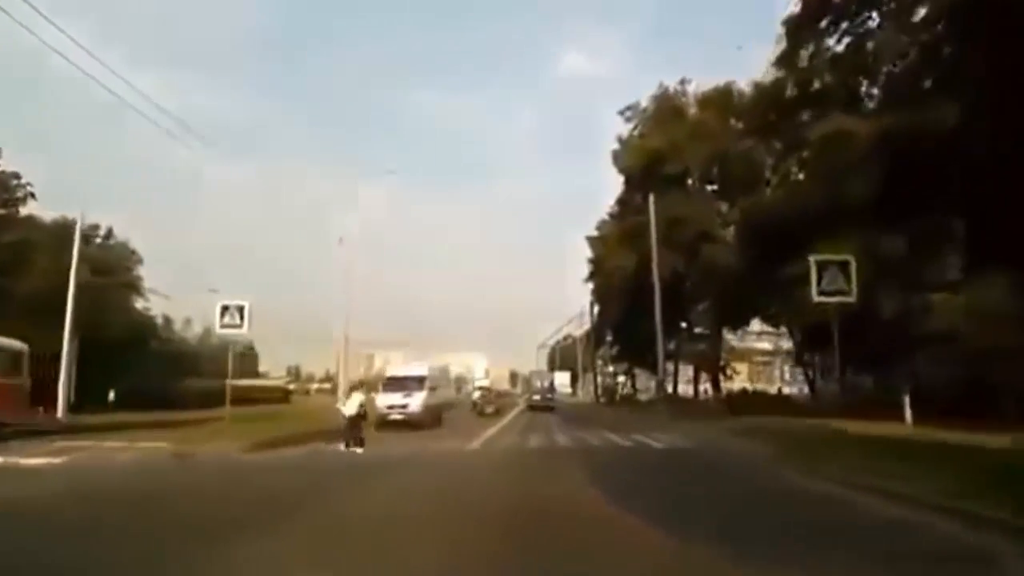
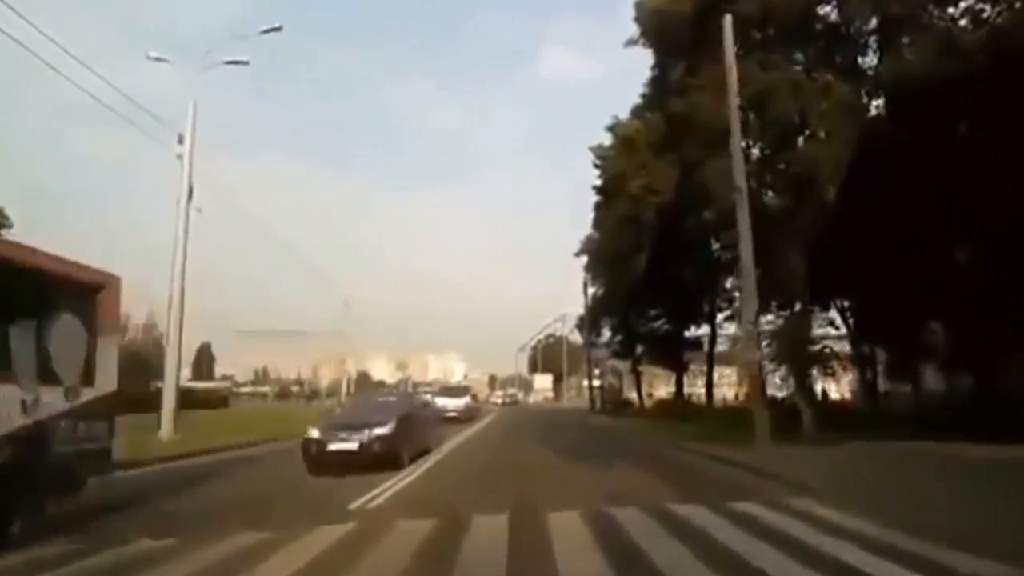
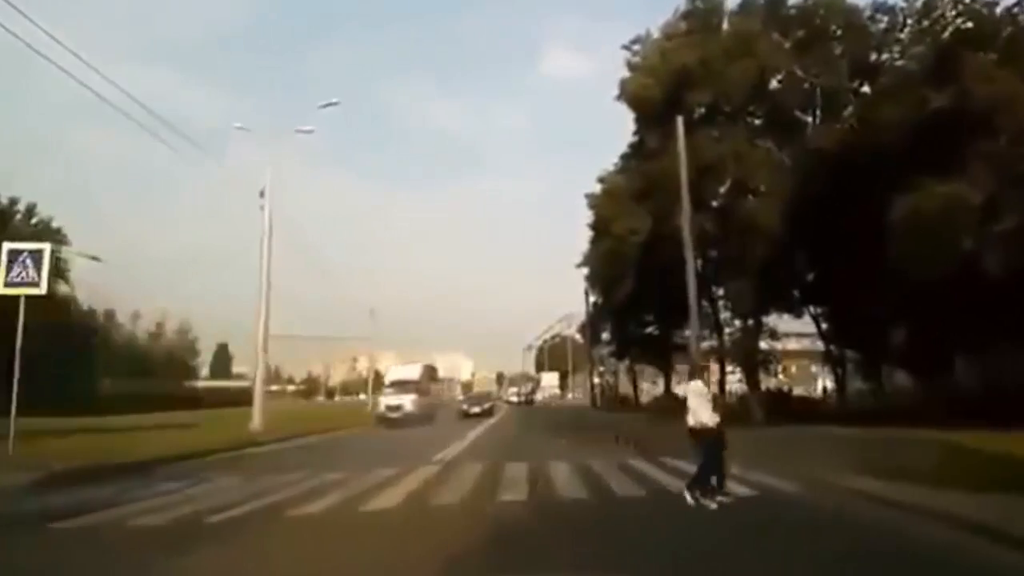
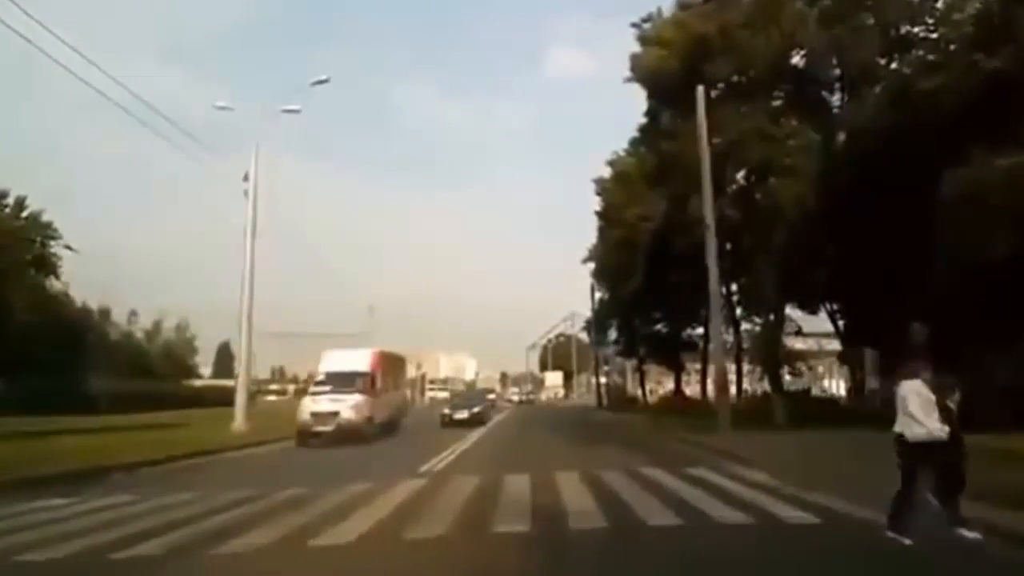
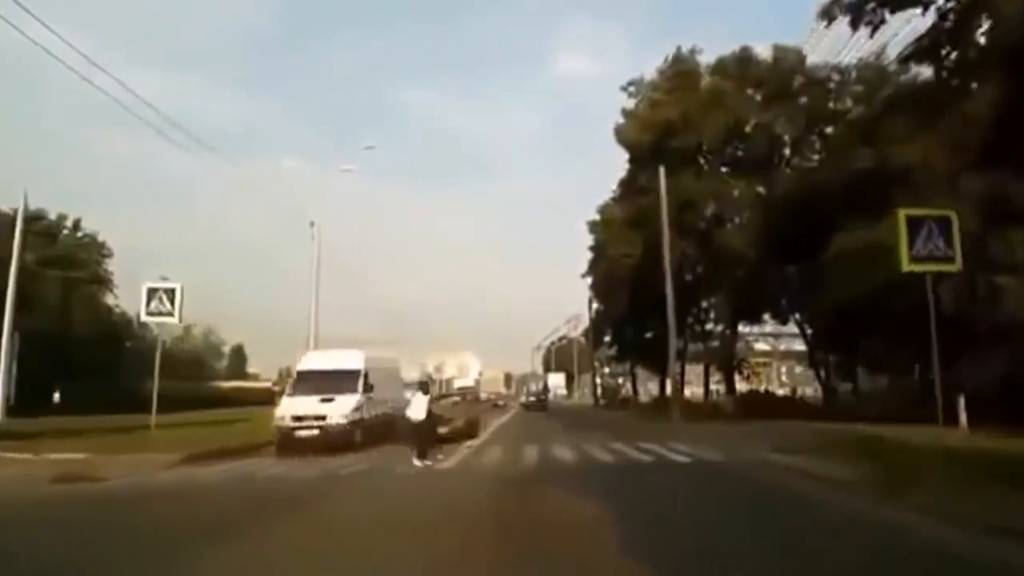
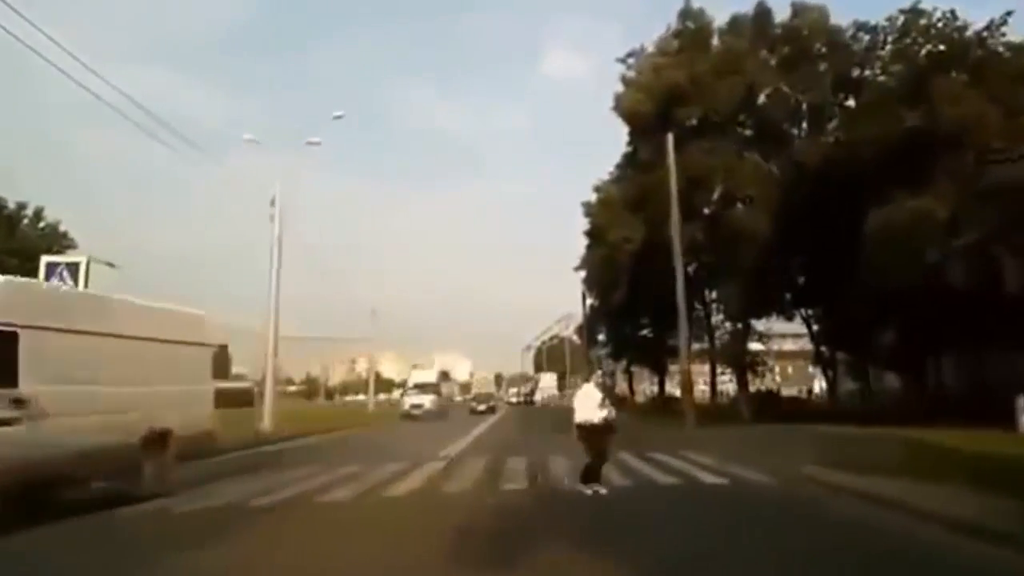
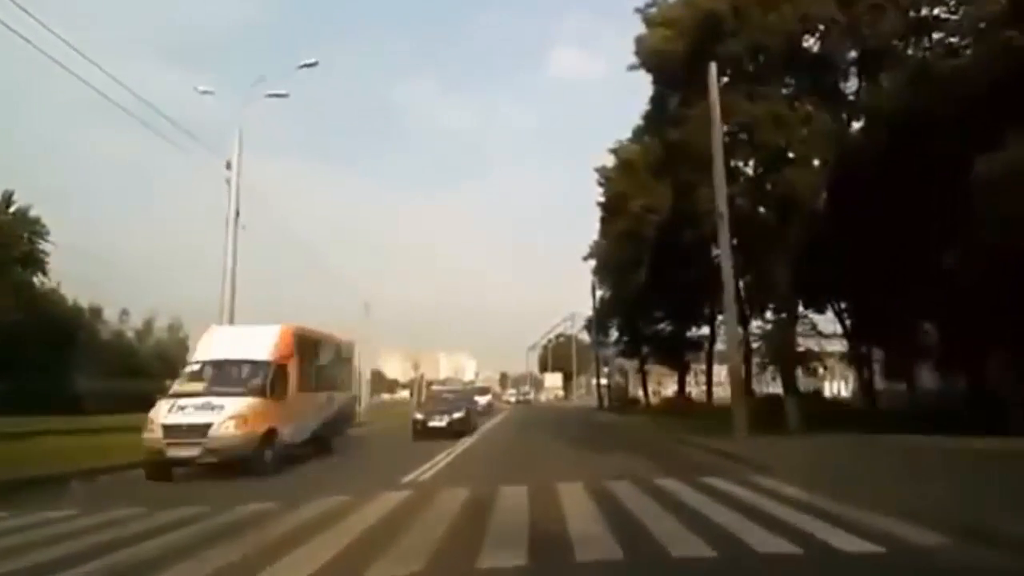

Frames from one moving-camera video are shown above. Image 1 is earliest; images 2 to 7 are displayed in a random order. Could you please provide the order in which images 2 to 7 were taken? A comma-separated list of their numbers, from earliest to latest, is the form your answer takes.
5, 6, 3, 4, 7, 2
